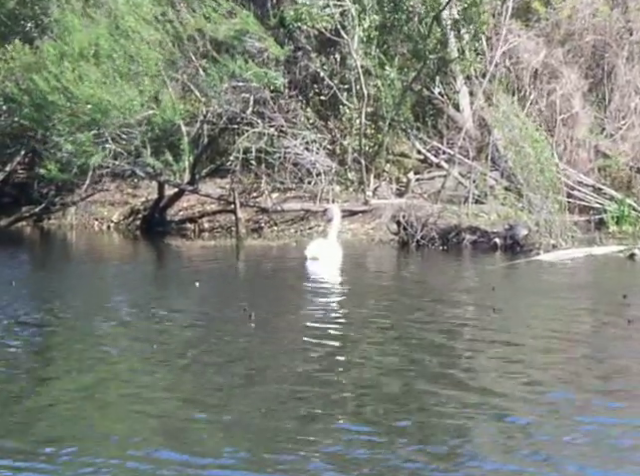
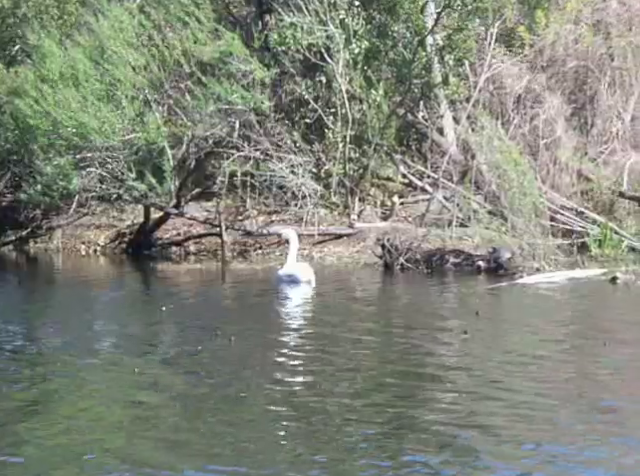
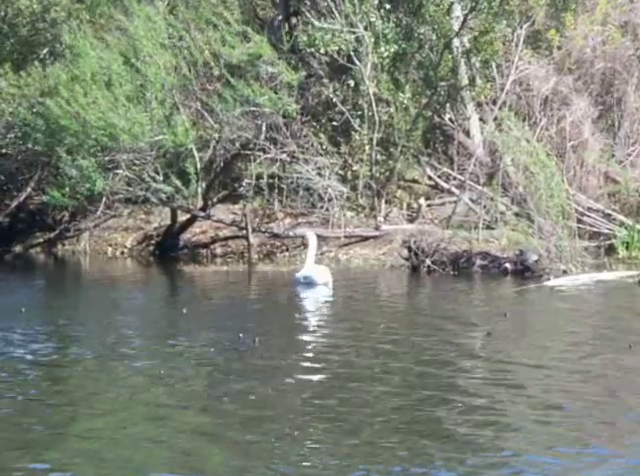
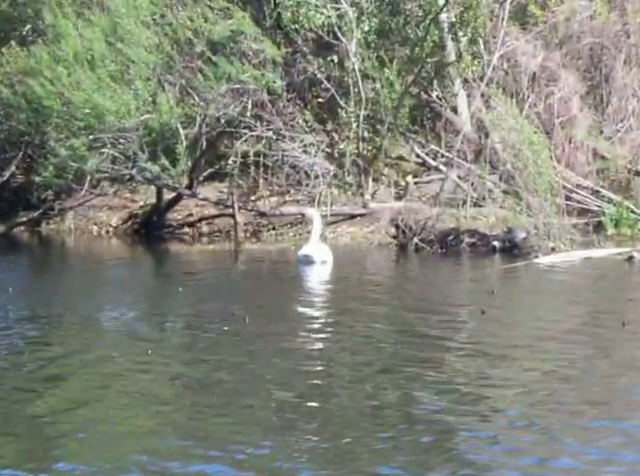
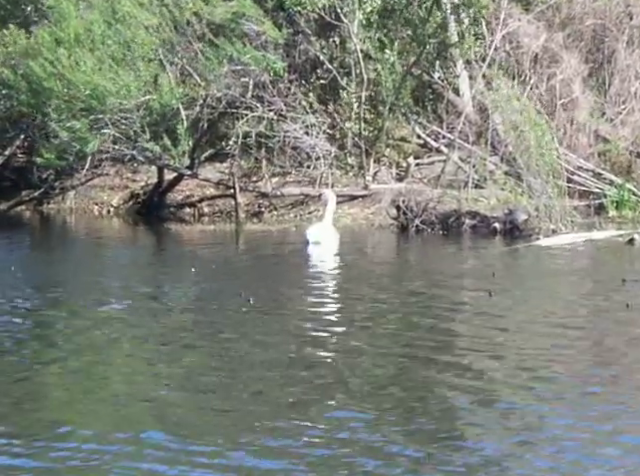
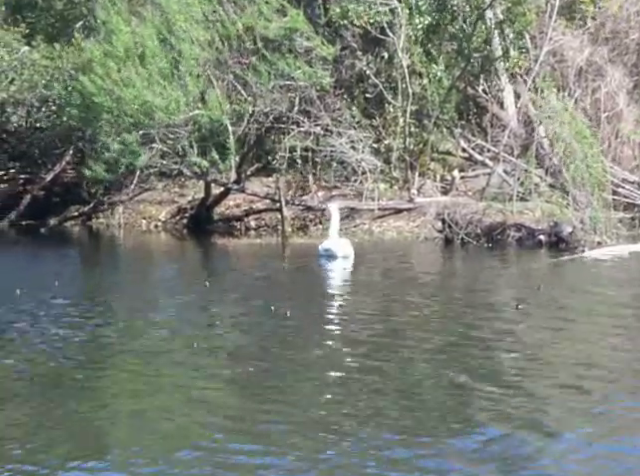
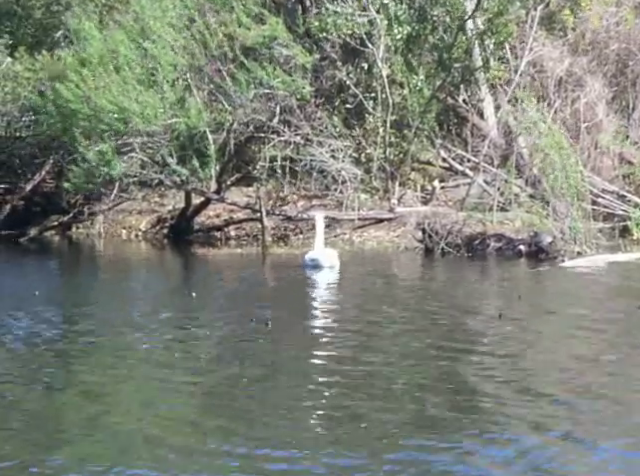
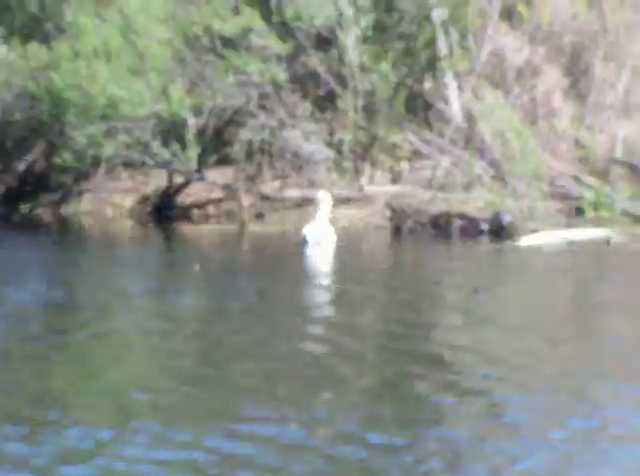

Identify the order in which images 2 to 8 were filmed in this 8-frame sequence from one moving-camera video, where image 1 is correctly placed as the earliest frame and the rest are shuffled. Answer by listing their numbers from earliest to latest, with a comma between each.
5, 8, 4, 2, 3, 7, 6
